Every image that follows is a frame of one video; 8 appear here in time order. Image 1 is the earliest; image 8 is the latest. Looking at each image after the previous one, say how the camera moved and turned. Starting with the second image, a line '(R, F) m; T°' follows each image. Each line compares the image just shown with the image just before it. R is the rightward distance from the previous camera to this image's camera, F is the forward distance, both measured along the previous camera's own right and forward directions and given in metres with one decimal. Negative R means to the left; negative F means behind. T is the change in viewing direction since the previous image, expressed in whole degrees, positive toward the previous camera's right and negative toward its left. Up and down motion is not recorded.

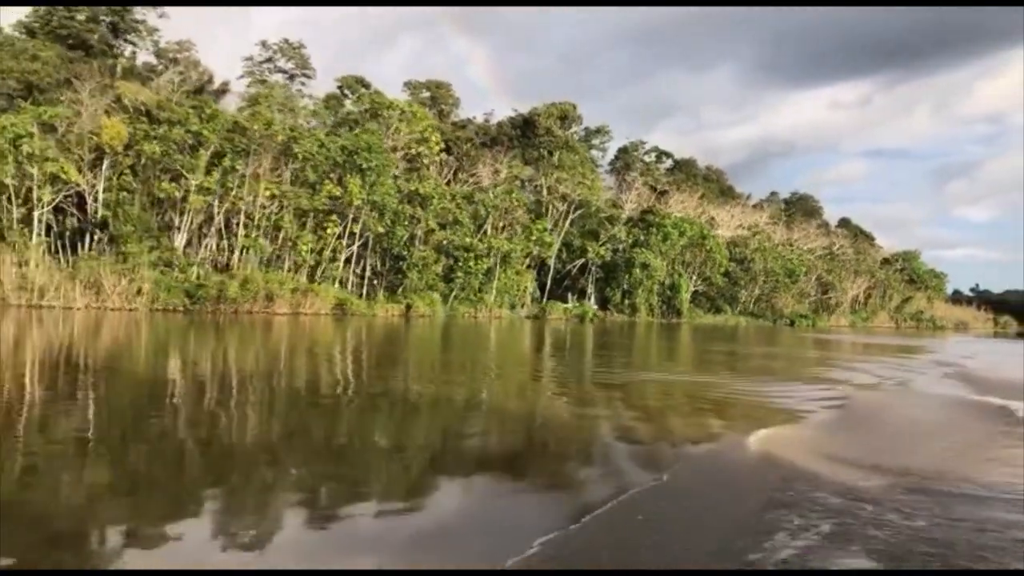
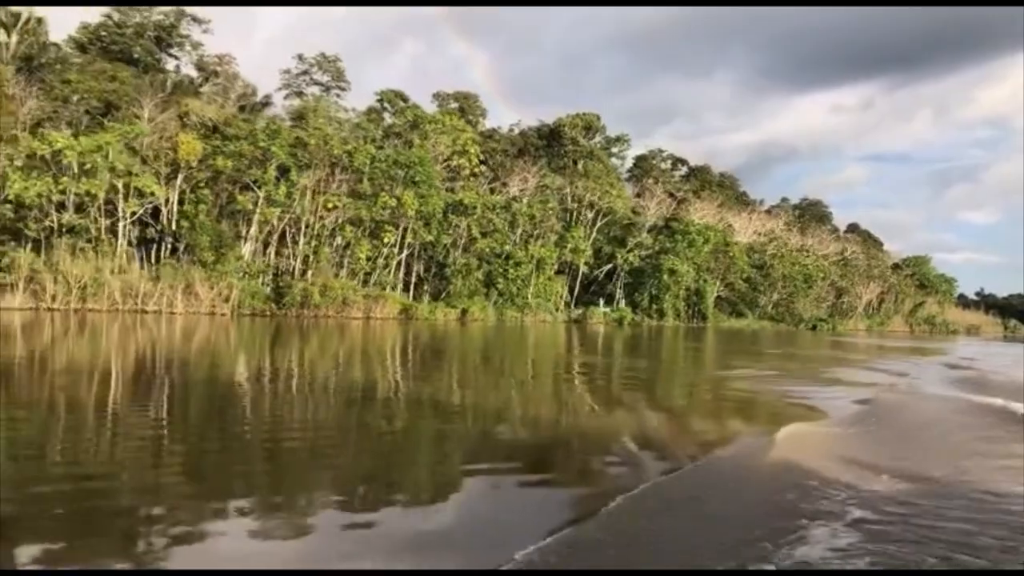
(-0.5, -0.6) m; 0°
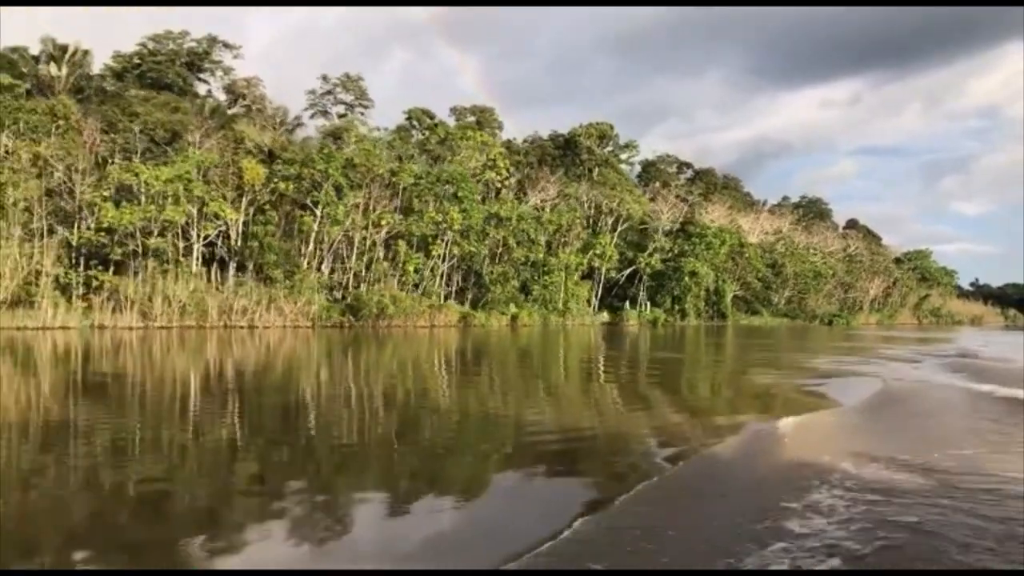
(-0.5, -0.6) m; 0°
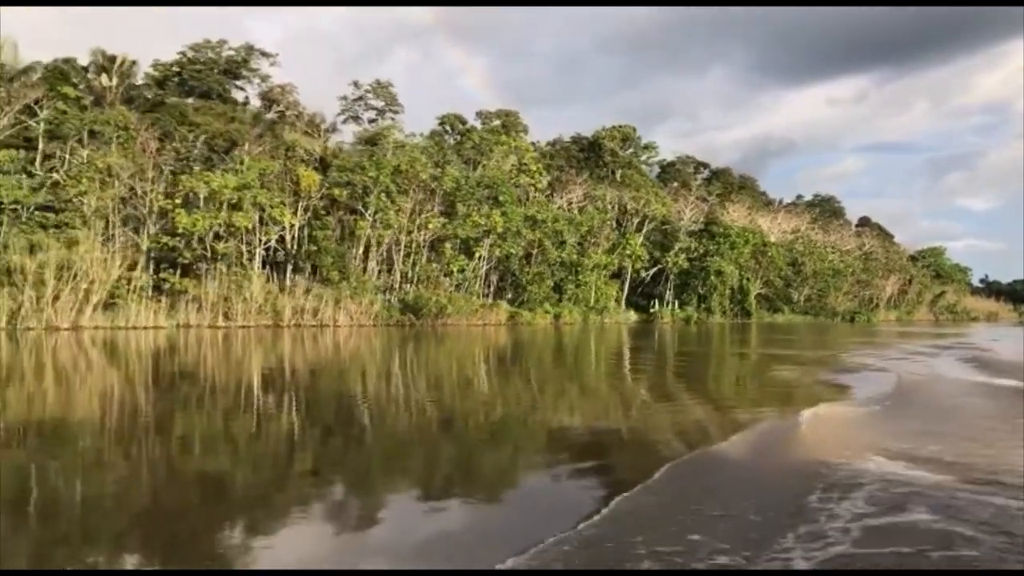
(-0.4, -0.5) m; 0°
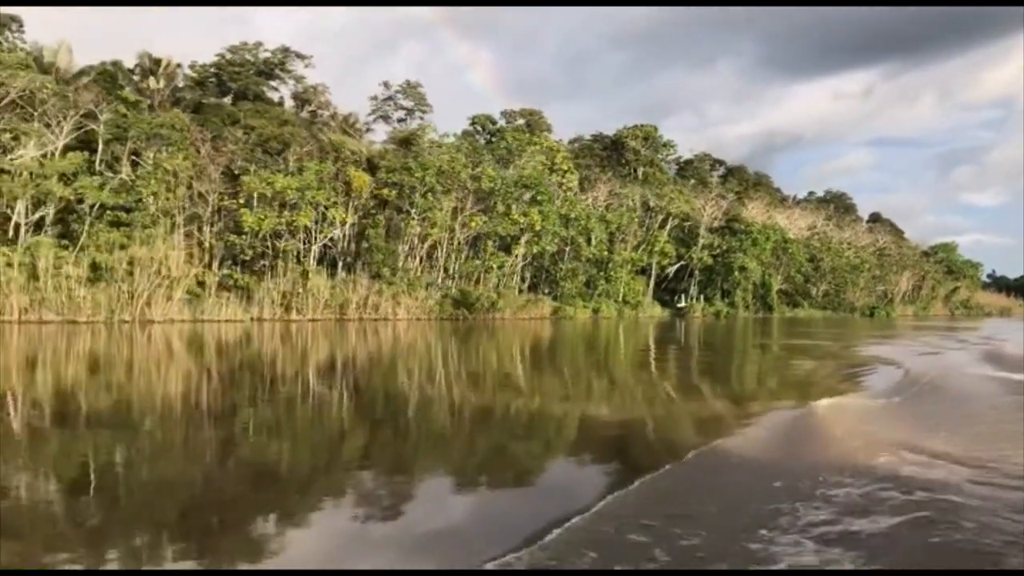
(-0.4, -0.5) m; 0°
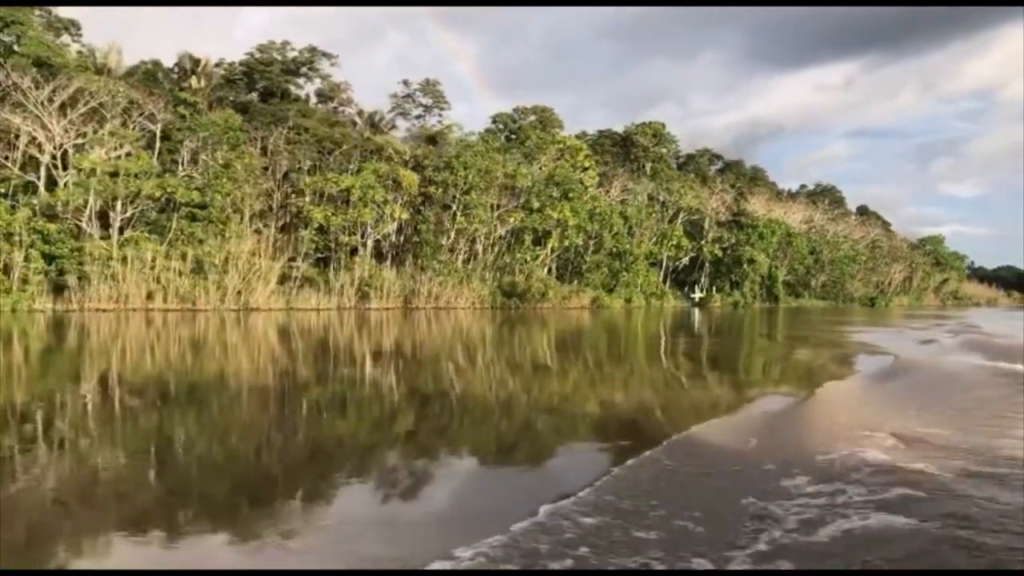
(-0.7, -0.8) m; +1°
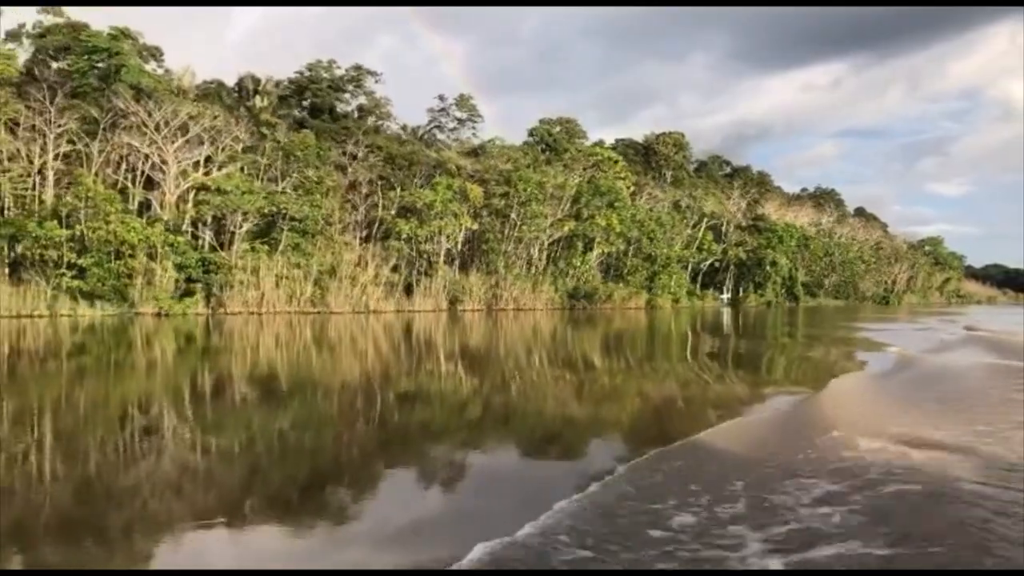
(-0.9, -1.1) m; +1°
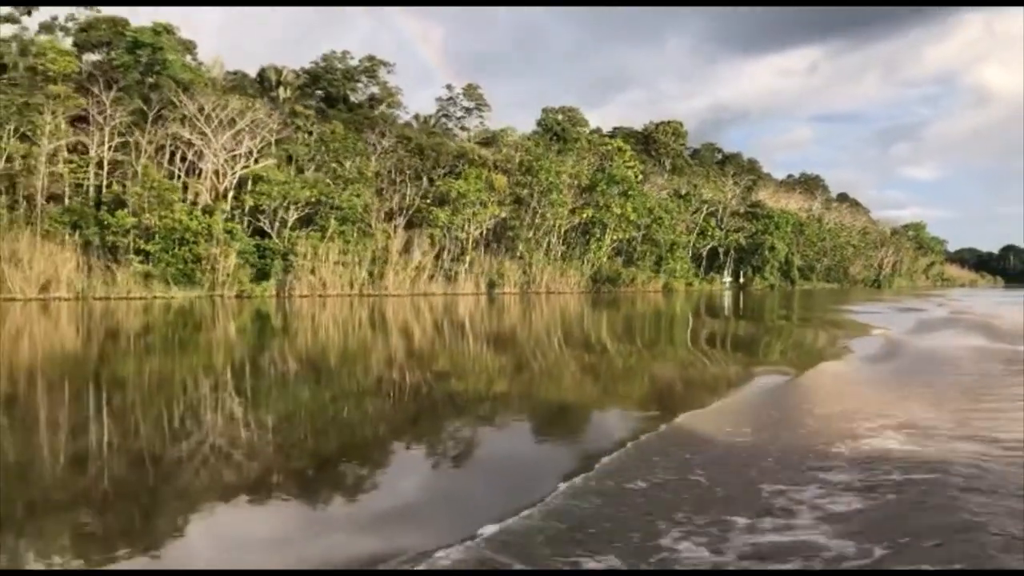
(-0.6, -0.7) m; +1°
